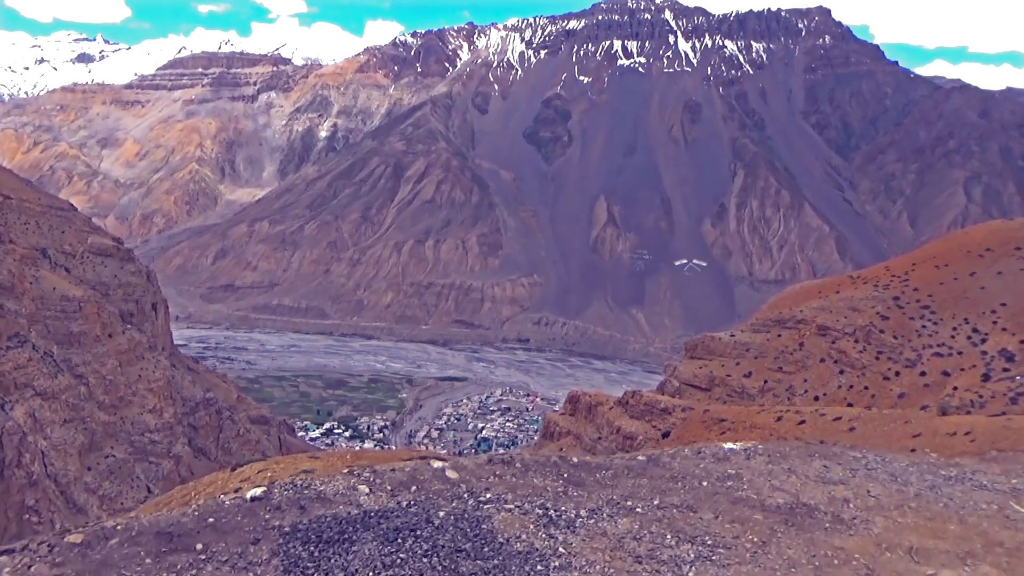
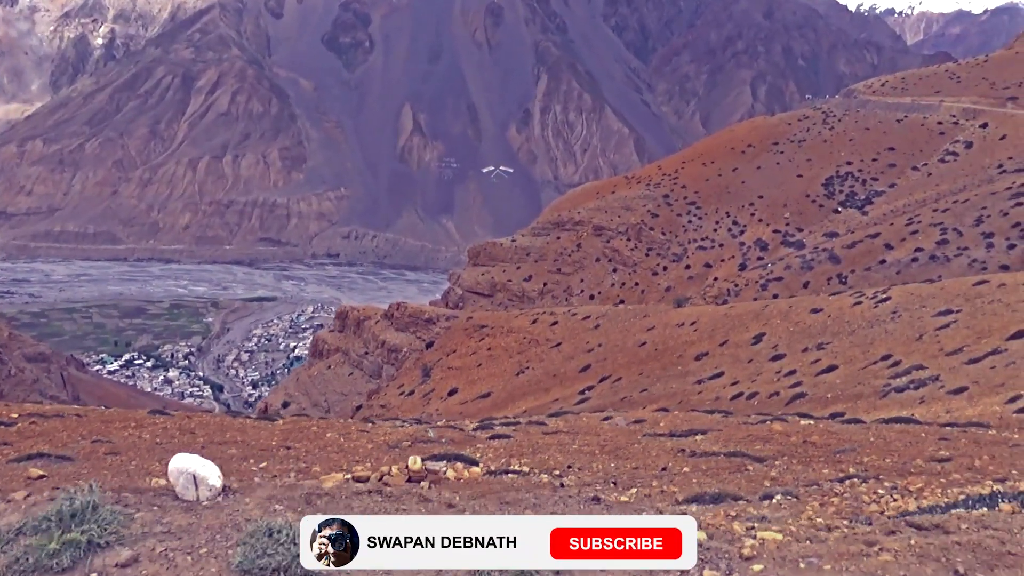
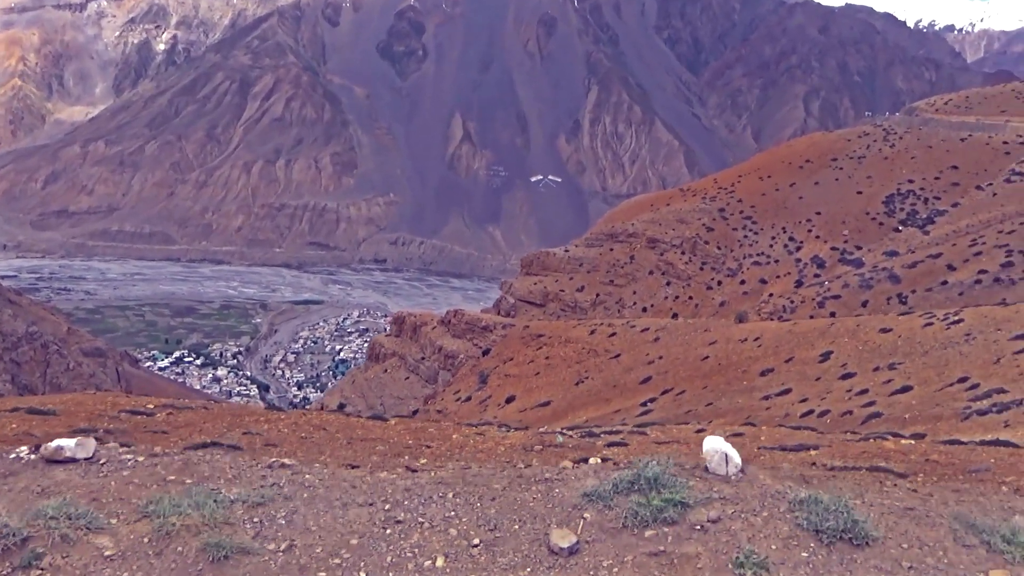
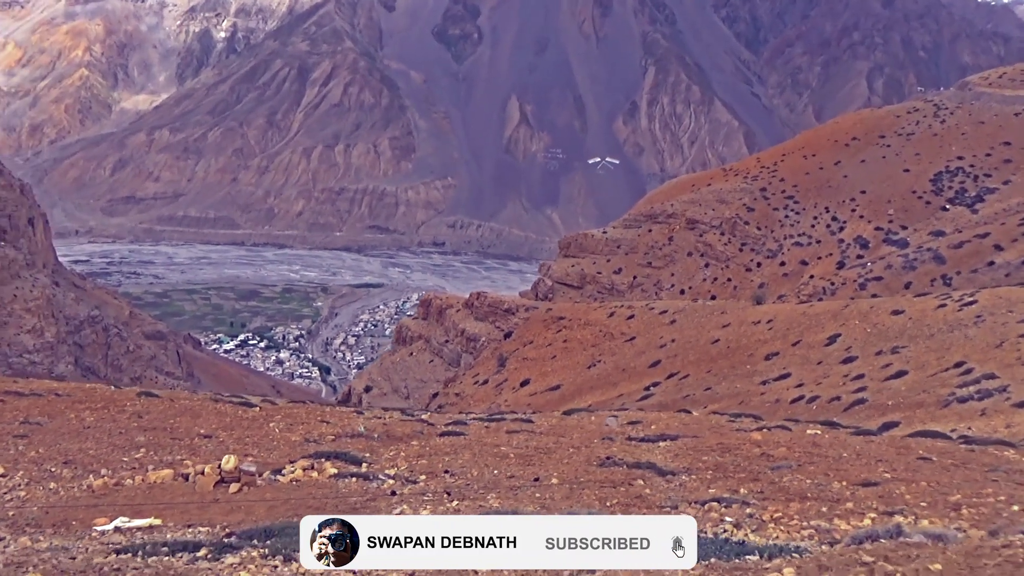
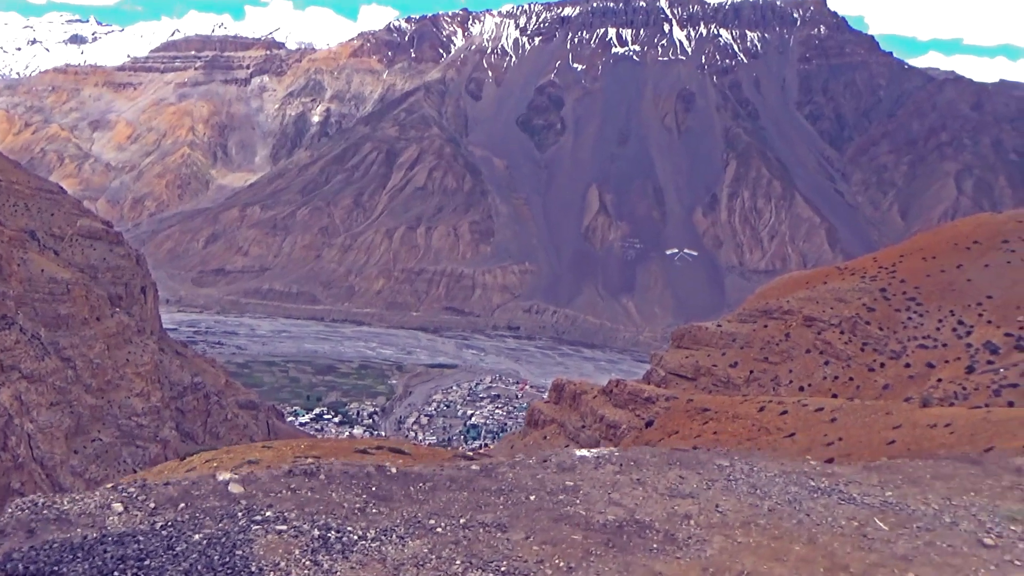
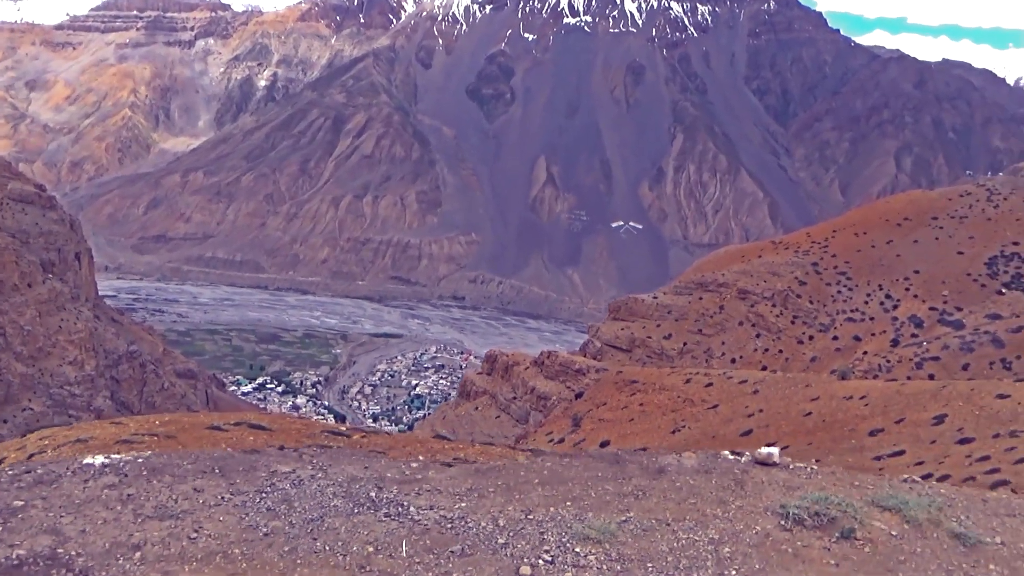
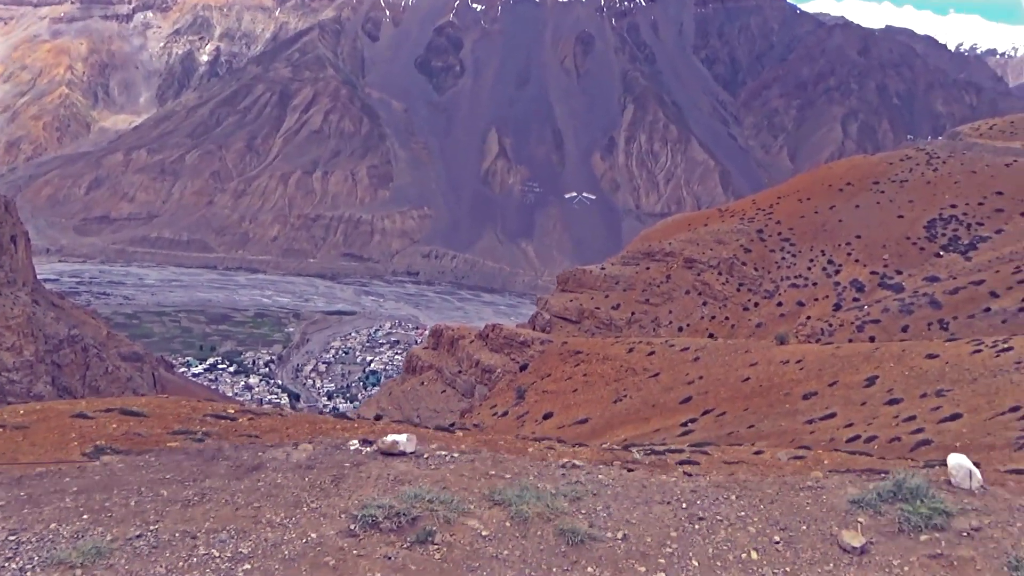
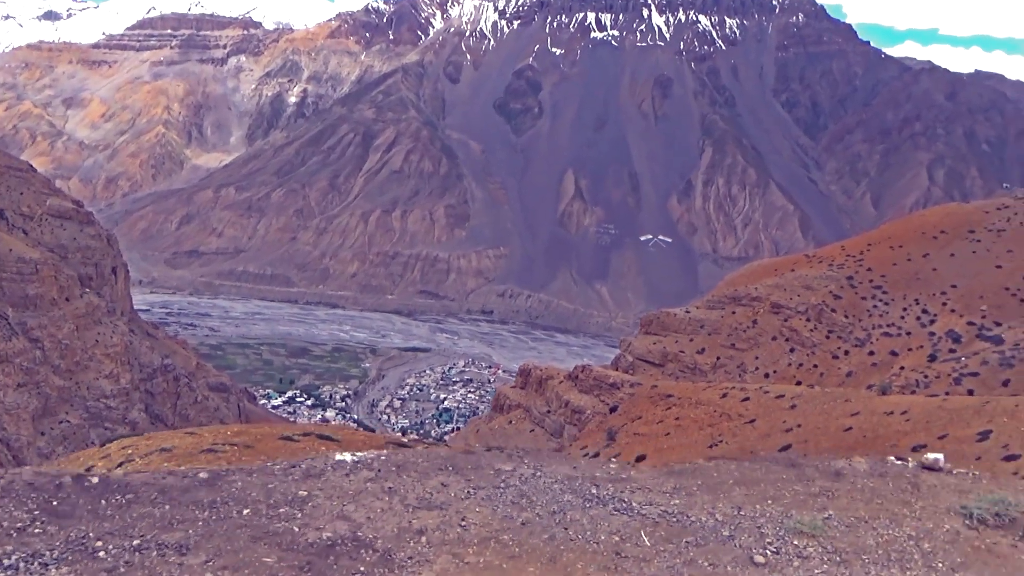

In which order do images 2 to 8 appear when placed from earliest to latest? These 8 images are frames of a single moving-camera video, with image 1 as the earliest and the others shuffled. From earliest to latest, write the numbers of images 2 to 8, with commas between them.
5, 8, 6, 7, 3, 2, 4
